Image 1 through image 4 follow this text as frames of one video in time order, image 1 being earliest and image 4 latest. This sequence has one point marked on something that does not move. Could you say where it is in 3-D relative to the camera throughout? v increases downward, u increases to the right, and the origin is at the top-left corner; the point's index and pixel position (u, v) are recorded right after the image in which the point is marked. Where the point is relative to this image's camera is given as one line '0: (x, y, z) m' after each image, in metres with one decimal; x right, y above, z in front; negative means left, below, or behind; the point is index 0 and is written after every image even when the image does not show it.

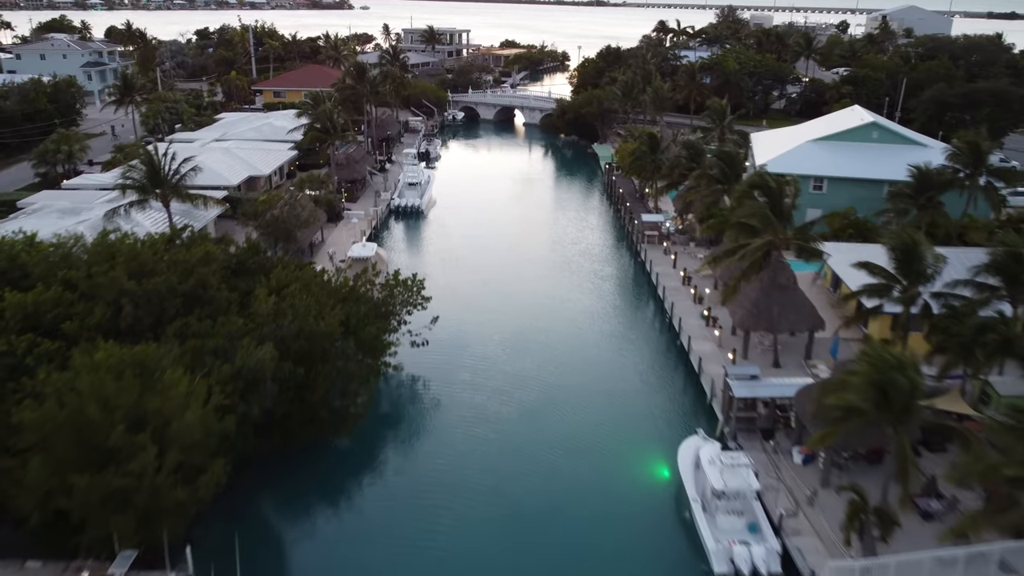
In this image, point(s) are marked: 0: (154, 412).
0: (-9.4, -3.3, +17.4) m
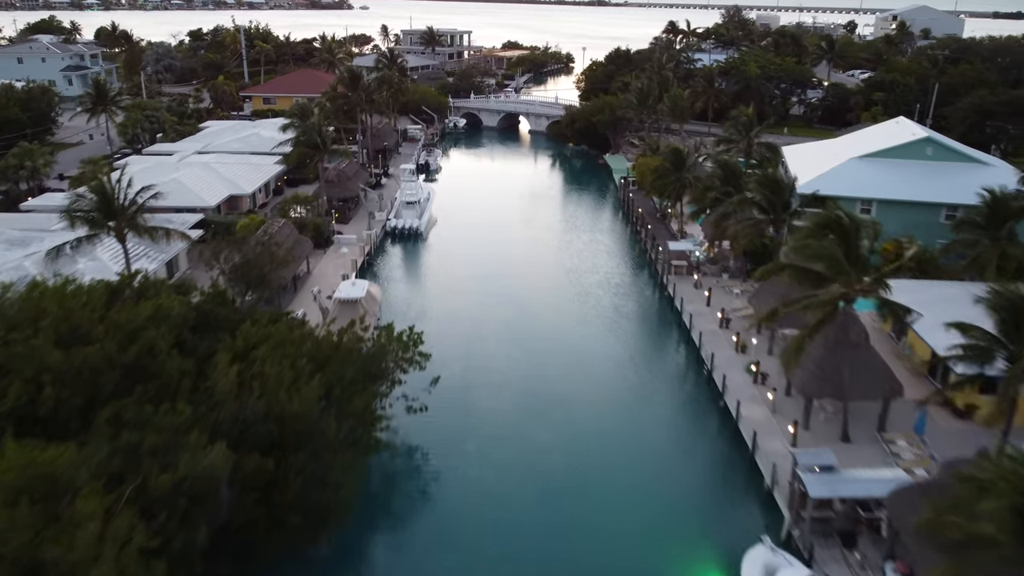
0: (-8.9, -5.3, +12.8) m
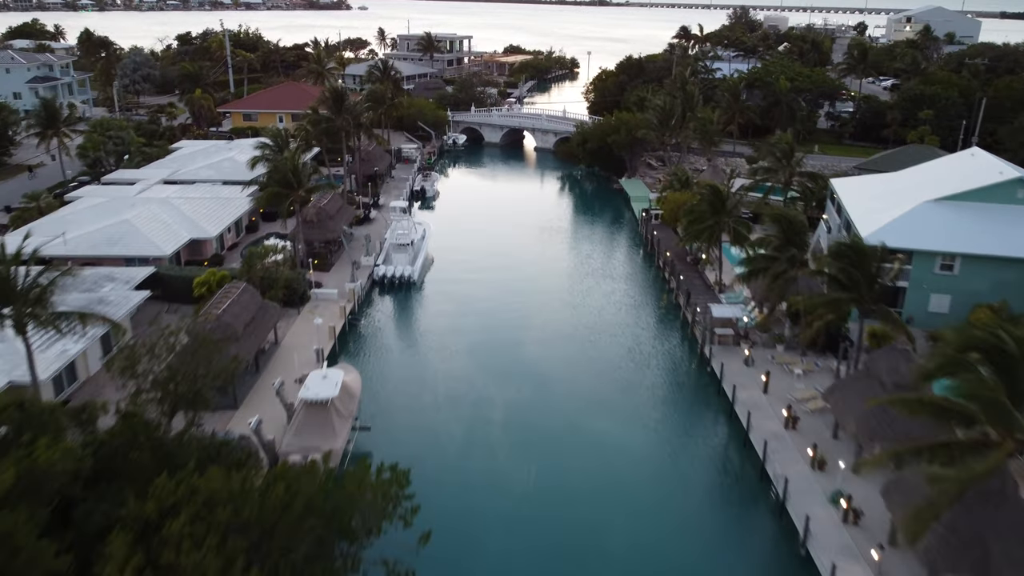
0: (-8.4, -8.8, +6.5) m
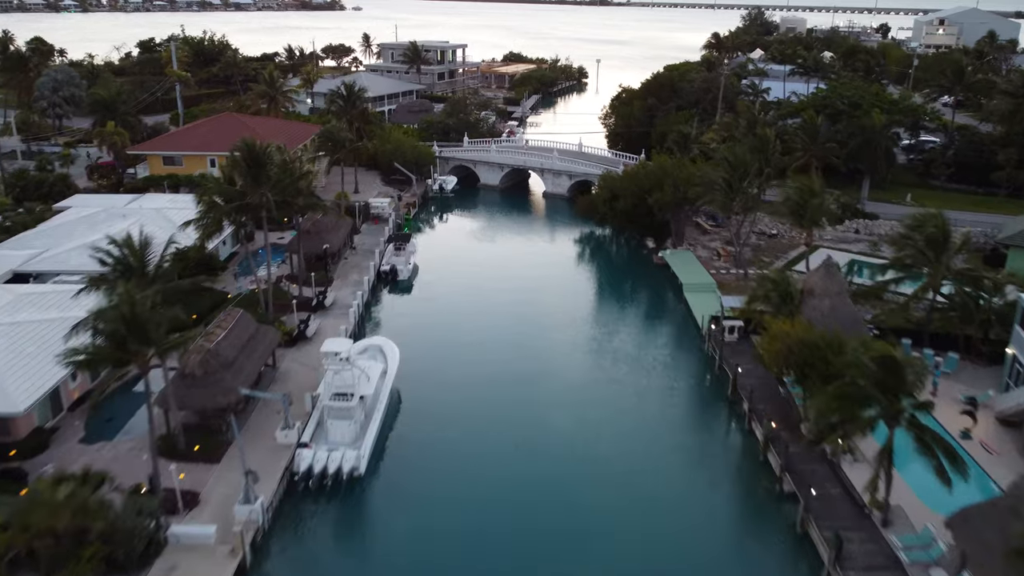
0: (-8.0, -16.0, -8.7) m
